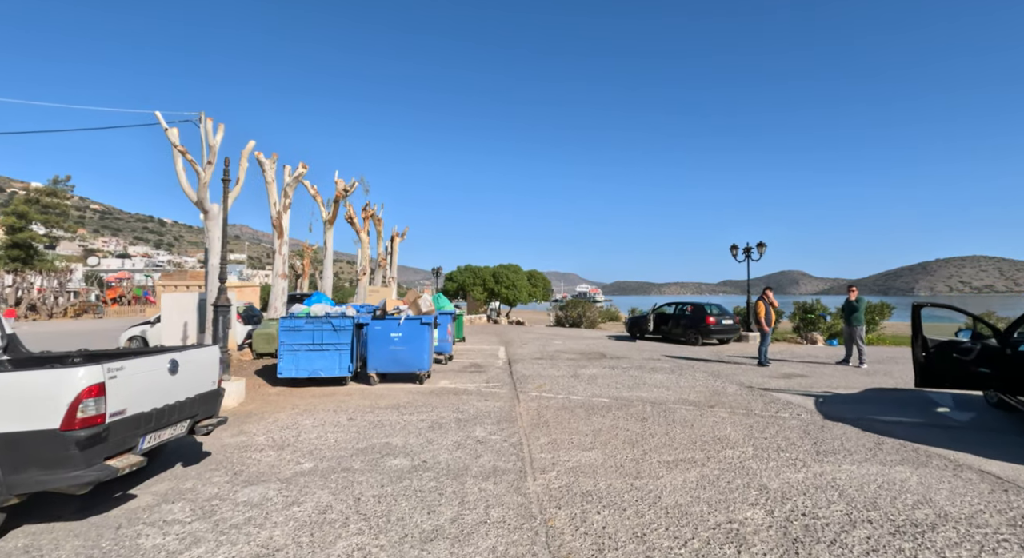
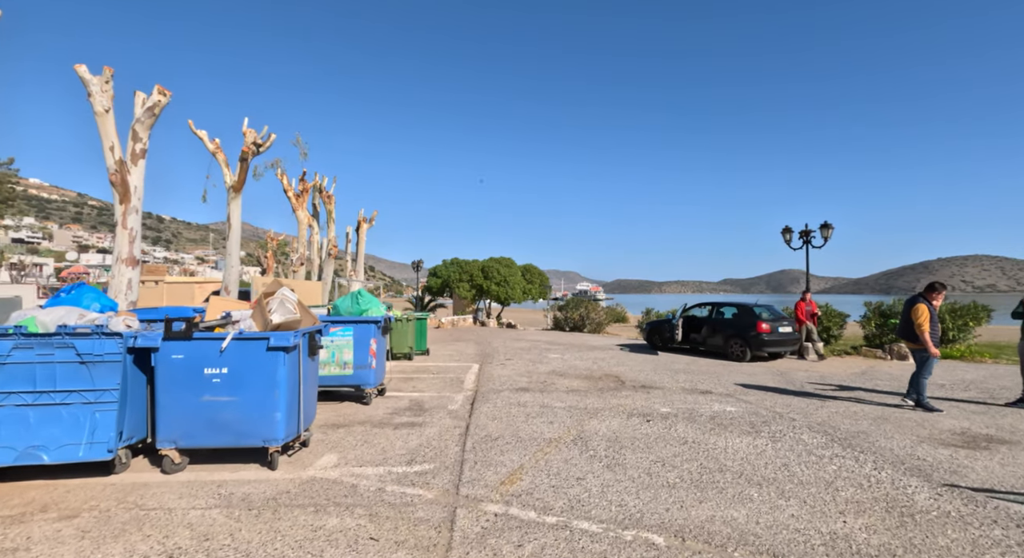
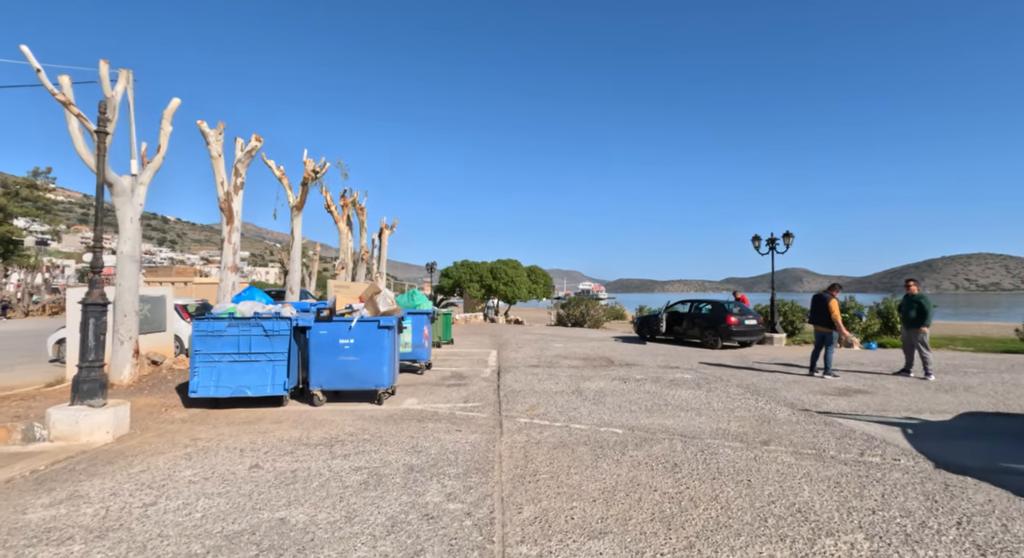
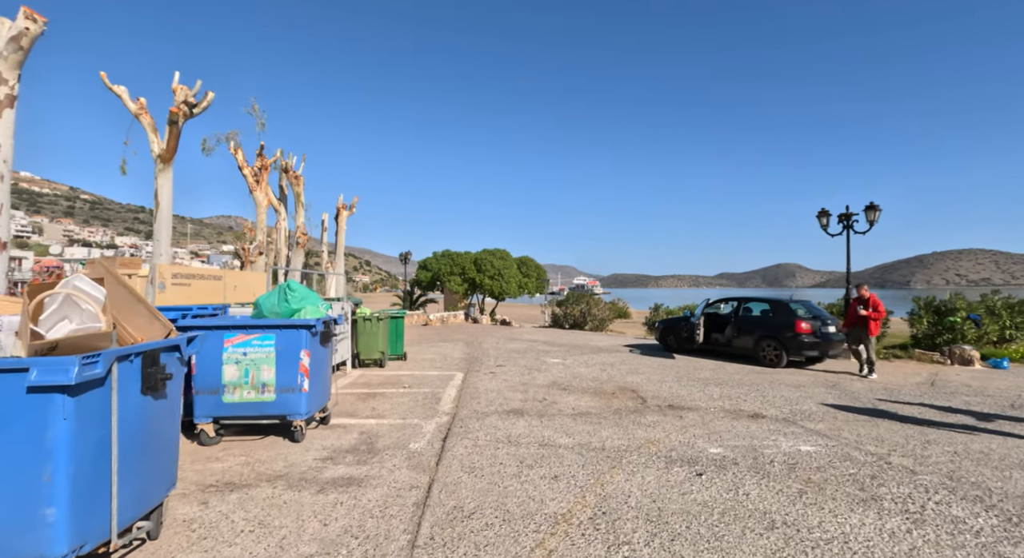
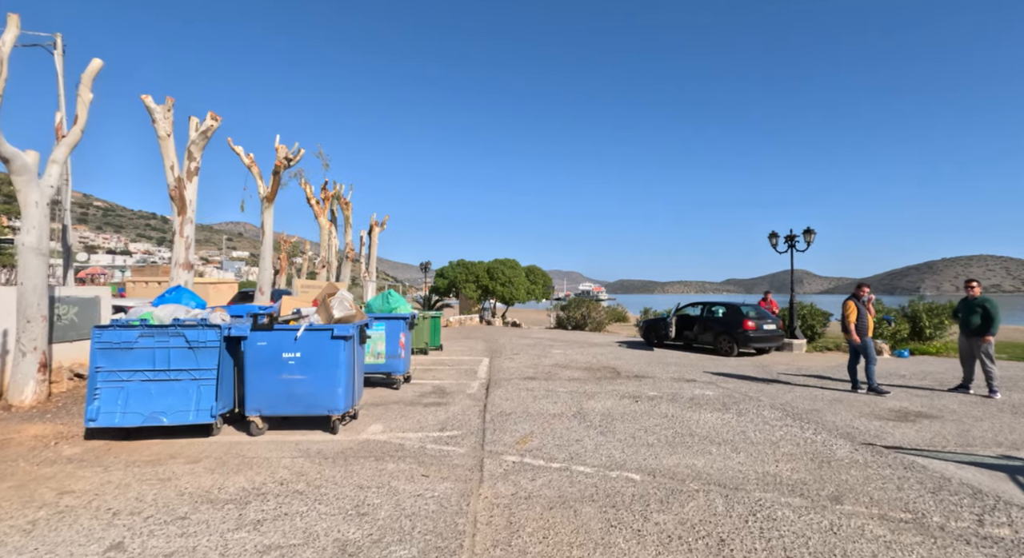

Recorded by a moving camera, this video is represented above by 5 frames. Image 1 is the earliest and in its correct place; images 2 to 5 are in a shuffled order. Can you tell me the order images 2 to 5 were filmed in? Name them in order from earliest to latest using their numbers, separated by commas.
3, 5, 2, 4
